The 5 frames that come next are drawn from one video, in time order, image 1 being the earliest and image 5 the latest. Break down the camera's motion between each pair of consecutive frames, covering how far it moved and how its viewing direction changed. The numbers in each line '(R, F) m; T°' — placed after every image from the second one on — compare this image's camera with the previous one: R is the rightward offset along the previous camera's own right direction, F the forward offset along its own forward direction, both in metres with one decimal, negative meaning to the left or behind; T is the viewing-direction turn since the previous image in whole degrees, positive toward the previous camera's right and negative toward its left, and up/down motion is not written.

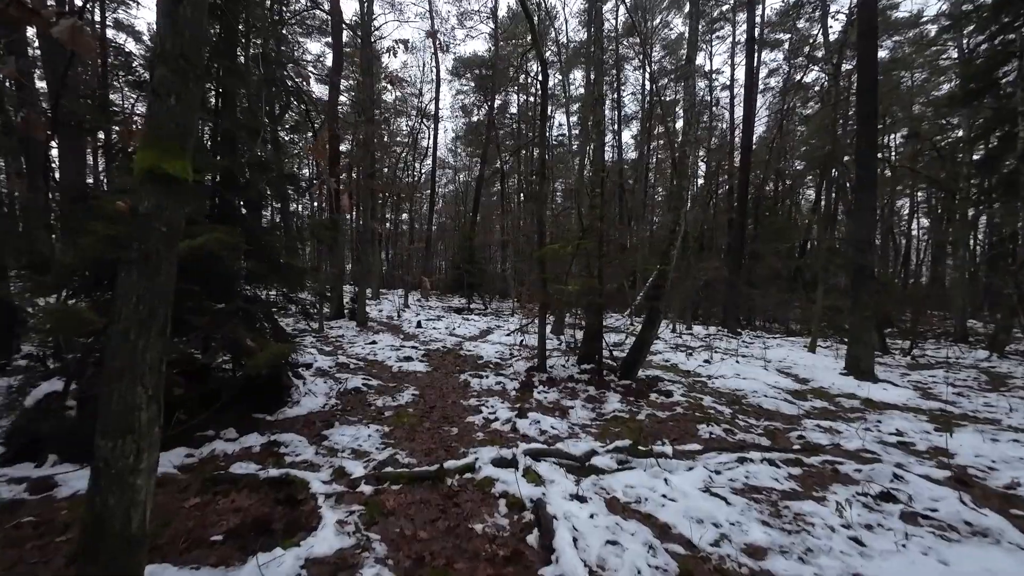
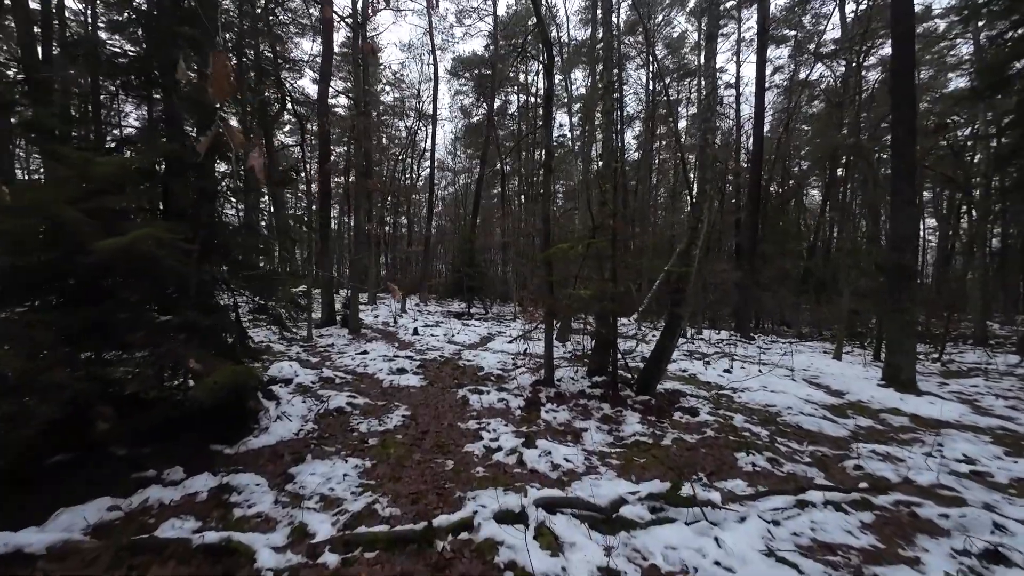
(0.0, +0.8) m; 0°
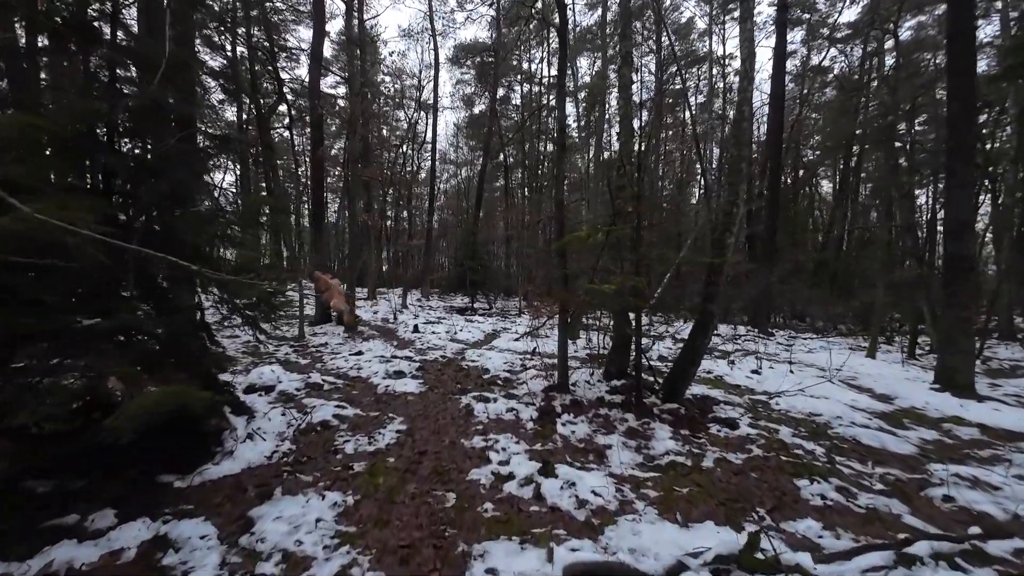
(-0.1, +0.8) m; 0°
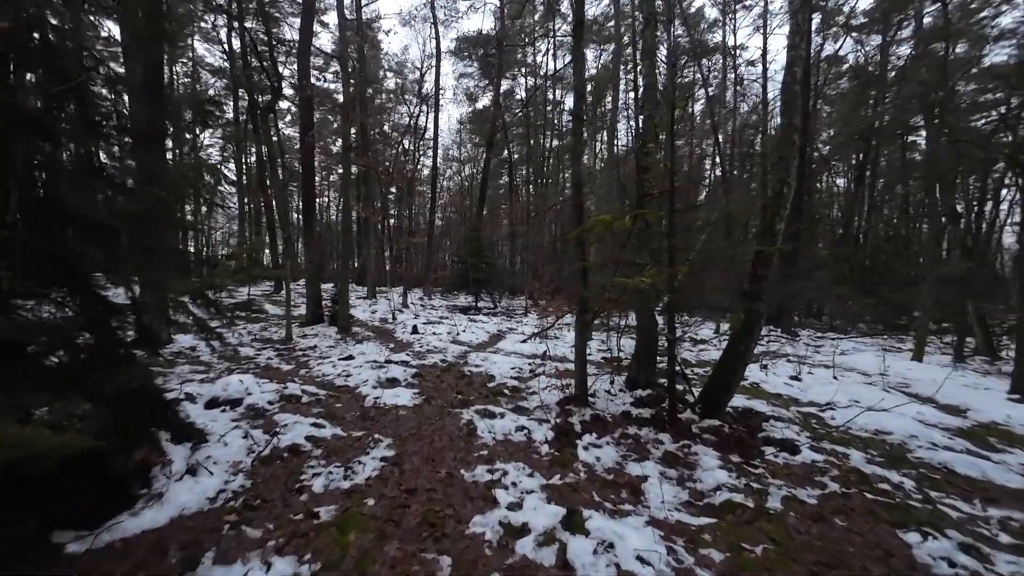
(-0.1, +0.9) m; -1°
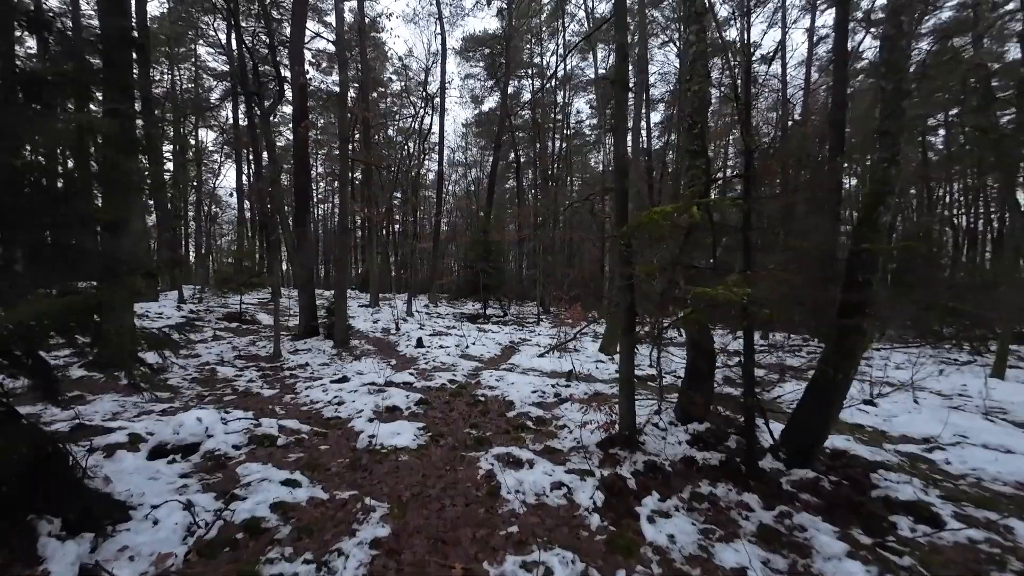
(-0.2, +1.1) m; -1°
